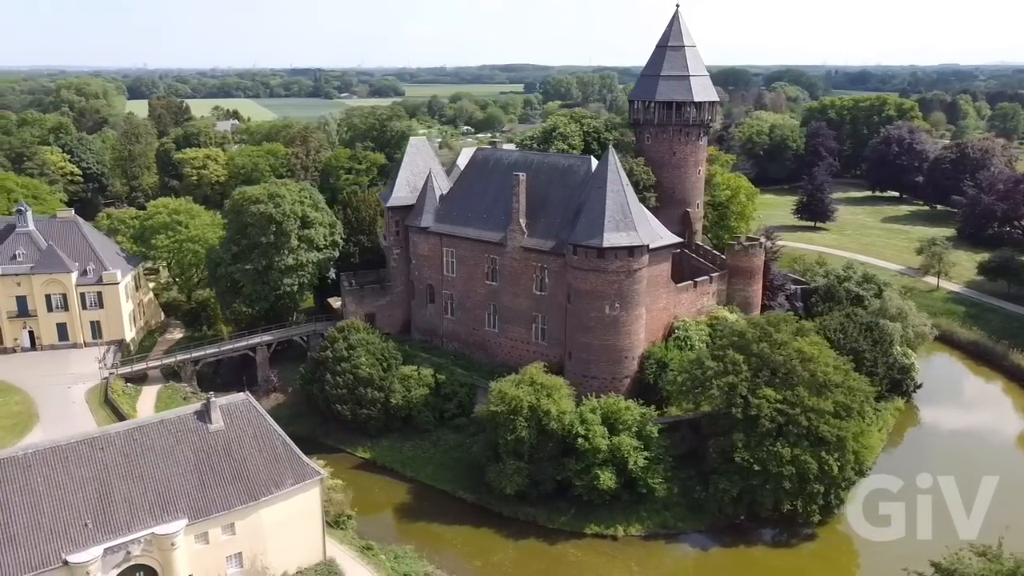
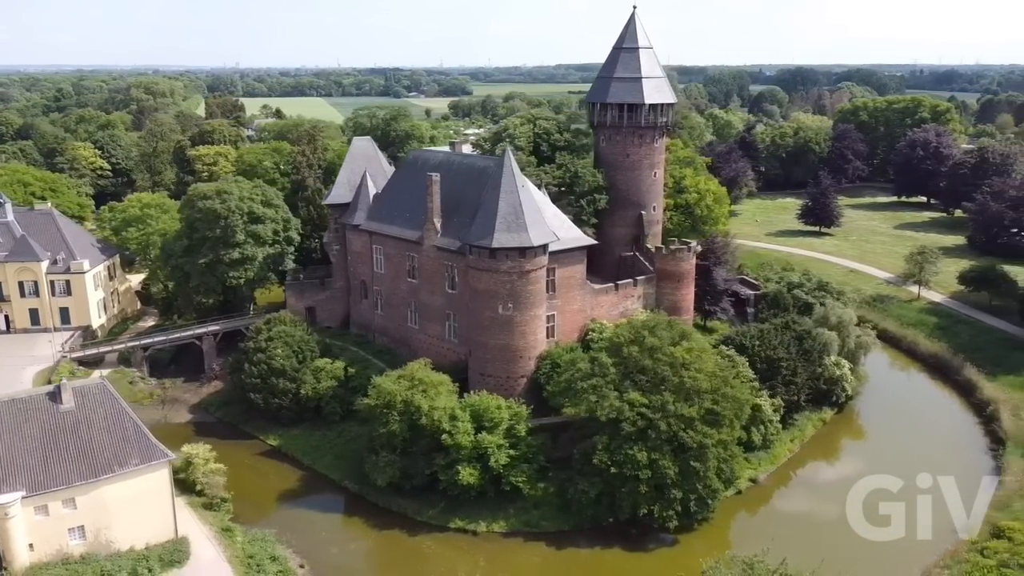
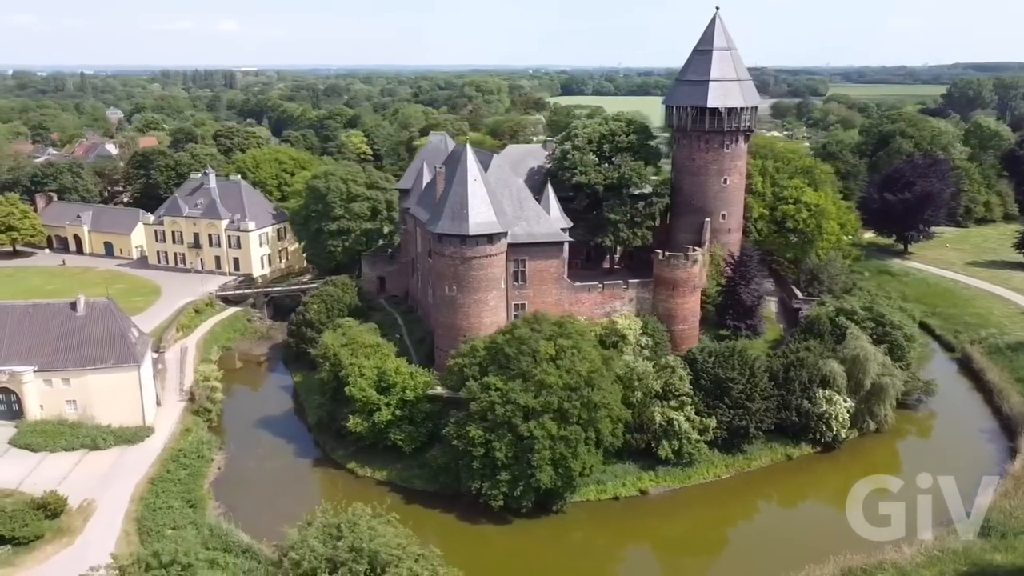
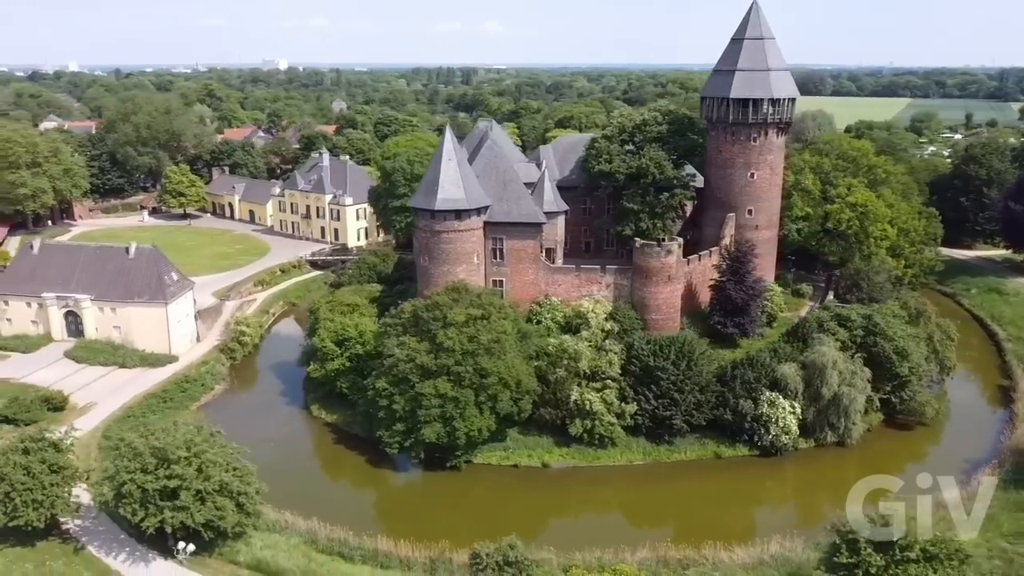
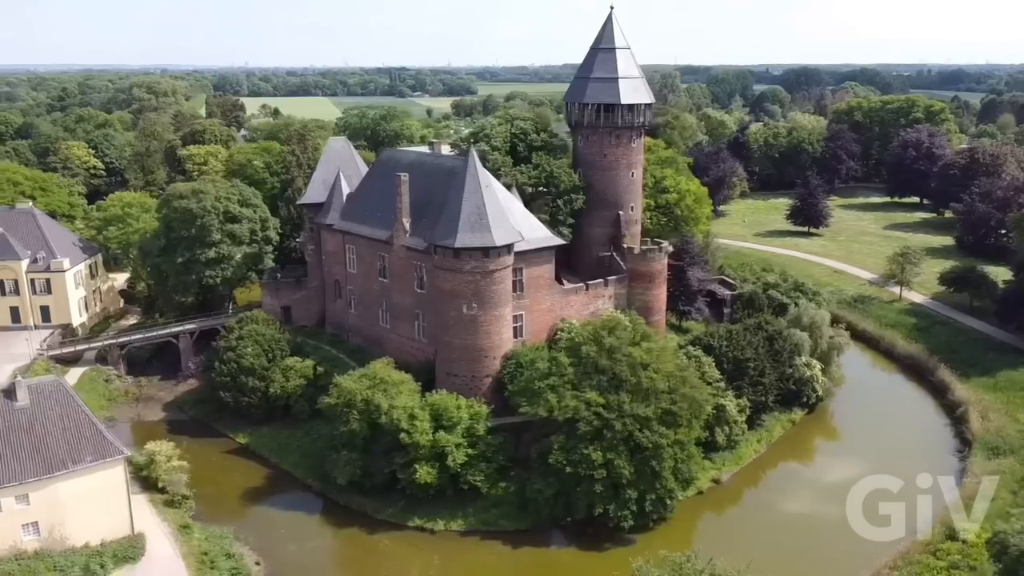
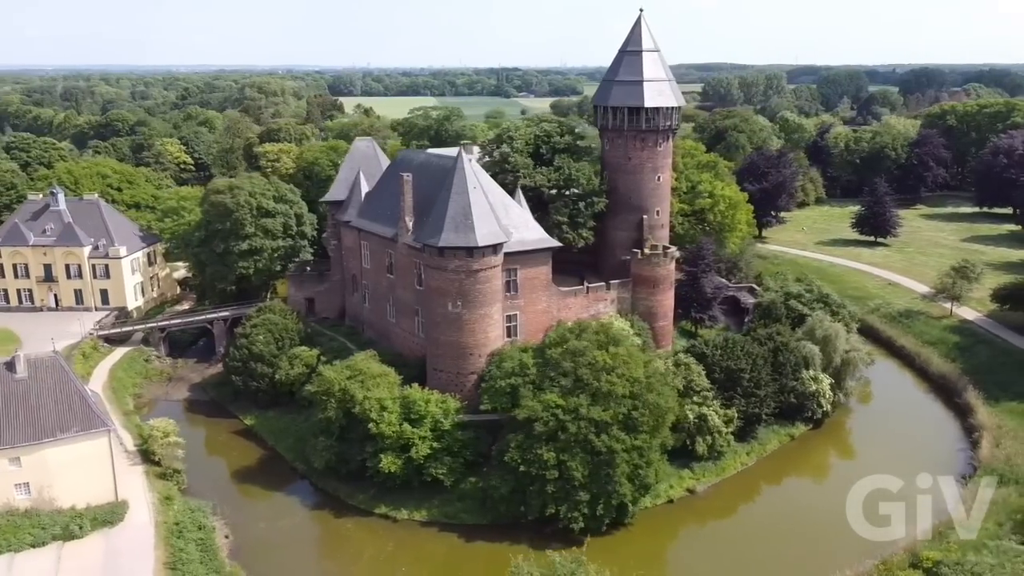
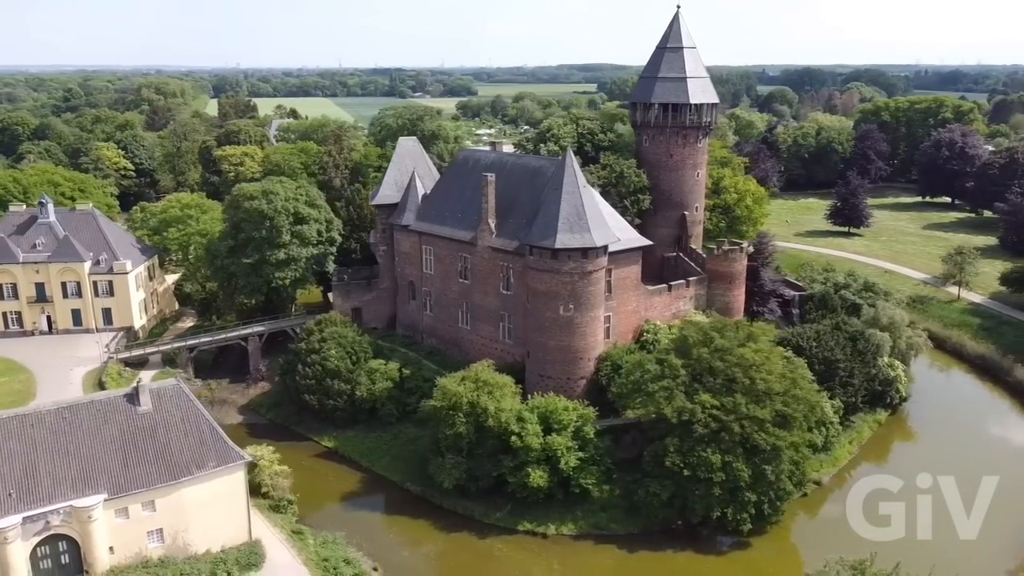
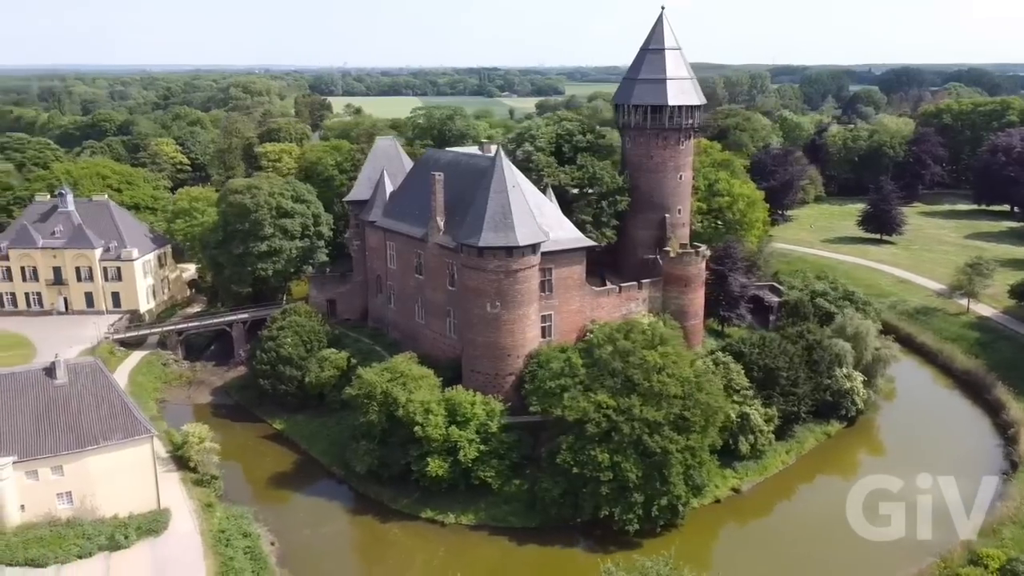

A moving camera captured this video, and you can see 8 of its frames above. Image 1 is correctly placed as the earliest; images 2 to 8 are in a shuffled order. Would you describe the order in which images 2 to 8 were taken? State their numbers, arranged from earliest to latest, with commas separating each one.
7, 2, 5, 8, 6, 3, 4
